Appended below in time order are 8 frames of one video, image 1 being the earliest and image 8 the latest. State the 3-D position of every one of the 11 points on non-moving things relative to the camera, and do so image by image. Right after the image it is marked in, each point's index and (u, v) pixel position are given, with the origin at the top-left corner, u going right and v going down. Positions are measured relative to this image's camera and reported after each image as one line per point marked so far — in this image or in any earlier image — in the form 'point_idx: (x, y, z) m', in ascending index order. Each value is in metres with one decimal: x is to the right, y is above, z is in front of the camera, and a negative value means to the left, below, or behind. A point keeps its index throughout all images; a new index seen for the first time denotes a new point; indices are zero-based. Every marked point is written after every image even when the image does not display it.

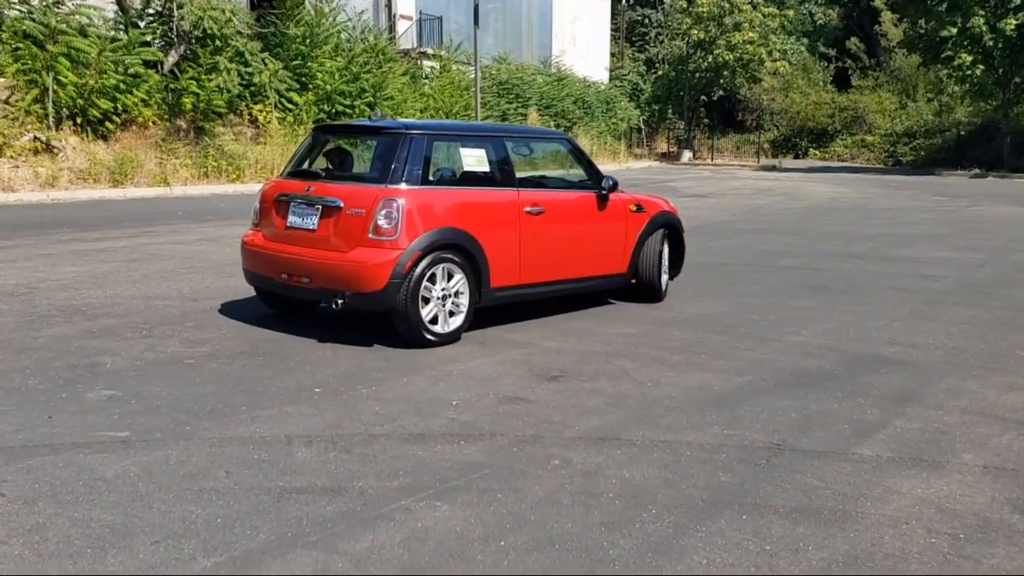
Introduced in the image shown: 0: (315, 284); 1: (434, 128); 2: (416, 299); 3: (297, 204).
0: (-1.6, 0.0, +7.7) m
1: (-0.6, +1.4, +8.0) m
2: (-0.7, -0.1, +7.5) m
3: (-1.8, +0.7, +8.0) m
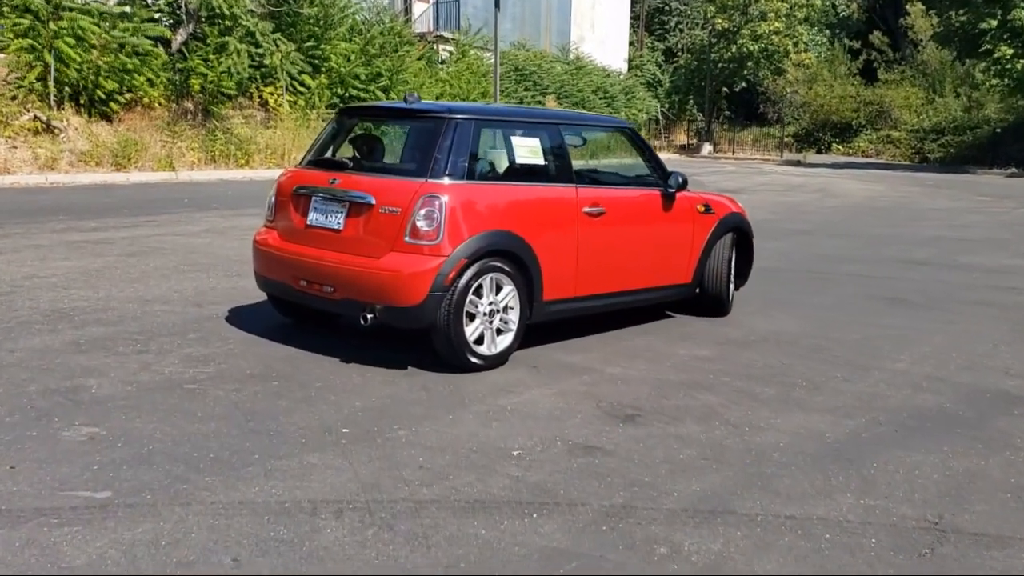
0: (-1.2, 0.0, +6.6) m
1: (-0.2, +1.3, +6.8) m
2: (-0.3, -0.2, +6.3) m
3: (-1.4, +0.6, +6.8) m
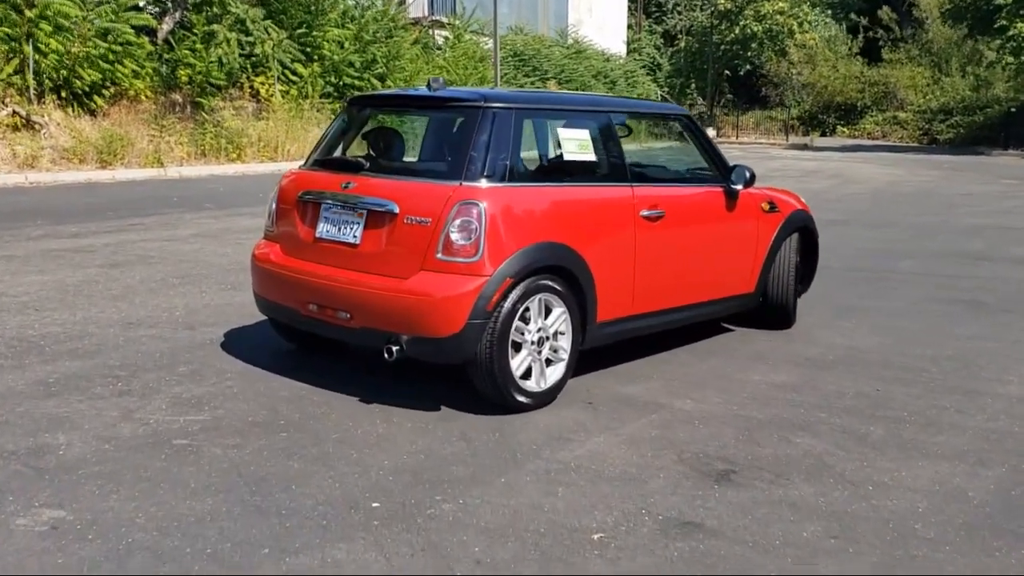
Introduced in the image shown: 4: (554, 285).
0: (-0.9, -0.2, +5.5) m
1: (+0.1, +1.1, +5.8) m
2: (0.0, -0.3, +5.3) m
3: (-1.1, +0.5, +5.7) m
4: (+0.2, 0.0, +5.5) m
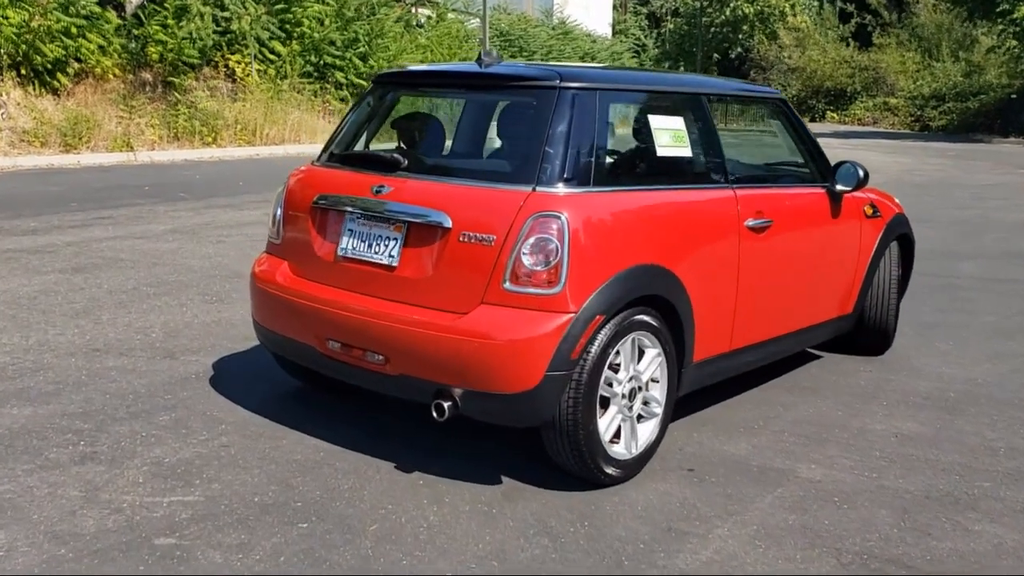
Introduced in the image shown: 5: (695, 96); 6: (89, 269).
0: (-0.5, -0.3, +4.2) m
1: (+0.4, +1.0, +4.5) m
2: (+0.3, -0.5, +4.0) m
3: (-0.7, +0.3, +4.4) m
4: (+0.6, -0.1, +4.3) m
5: (+0.9, +1.0, +4.9) m
6: (-3.7, +0.2, +8.4) m
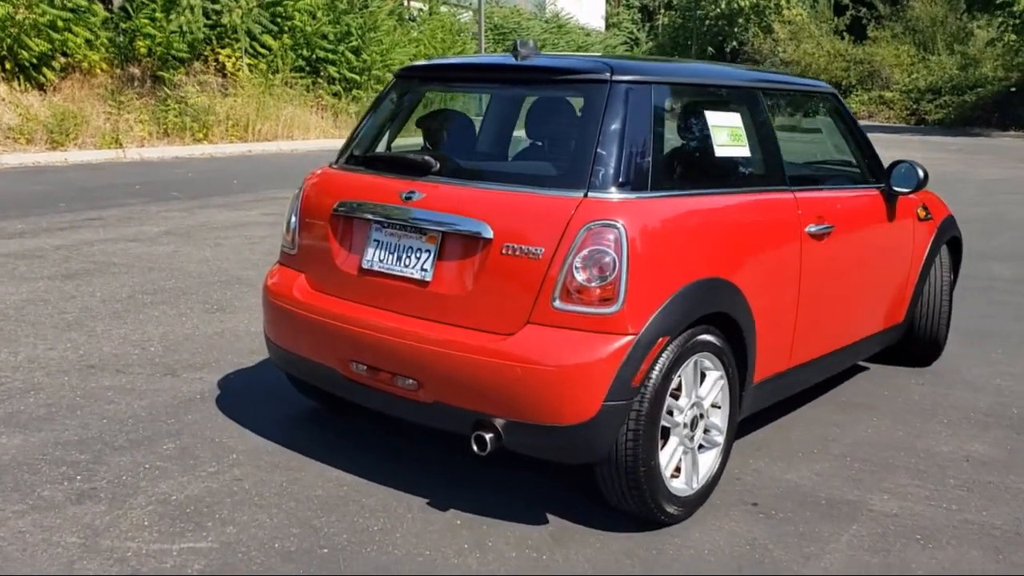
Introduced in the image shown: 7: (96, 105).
0: (-0.3, -0.4, +3.8) m
1: (+0.6, +0.9, +4.1) m
2: (+0.5, -0.6, +3.6) m
3: (-0.5, +0.3, +4.0) m
4: (+0.8, -0.2, +3.8) m
5: (+1.1, +0.9, +4.5) m
6: (-3.6, +0.1, +8.0) m
7: (-8.6, +3.8, +19.7) m
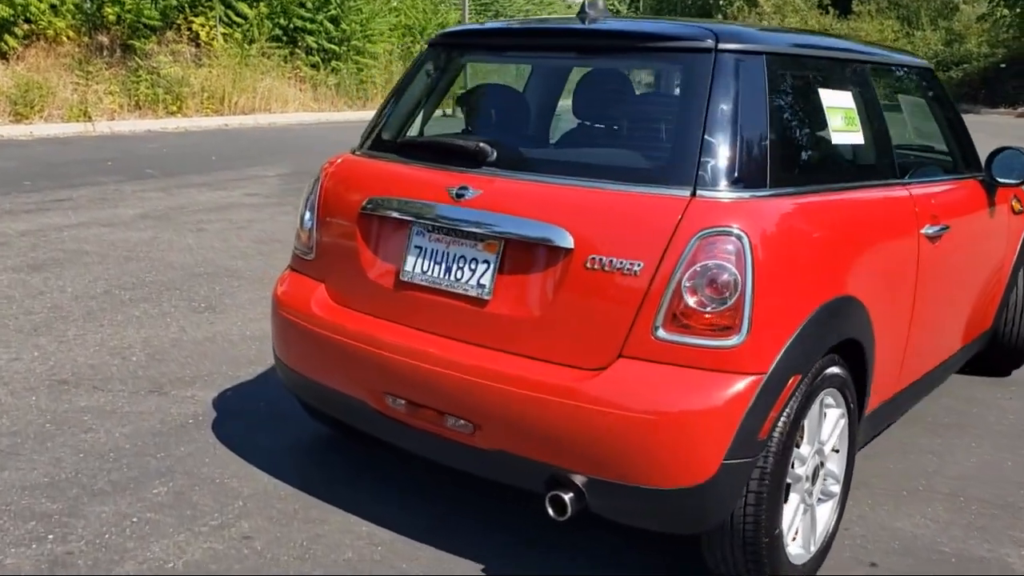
0: (-0.1, -0.5, +3.0) m
1: (+0.9, +0.9, +3.3) m
2: (+0.8, -0.6, +2.9) m
3: (-0.3, +0.2, +3.2) m
4: (+1.1, -0.3, +3.1) m
5: (+1.3, +0.9, +3.8) m
6: (-3.4, +0.2, +7.1) m
7: (-8.7, +4.2, +18.6) m
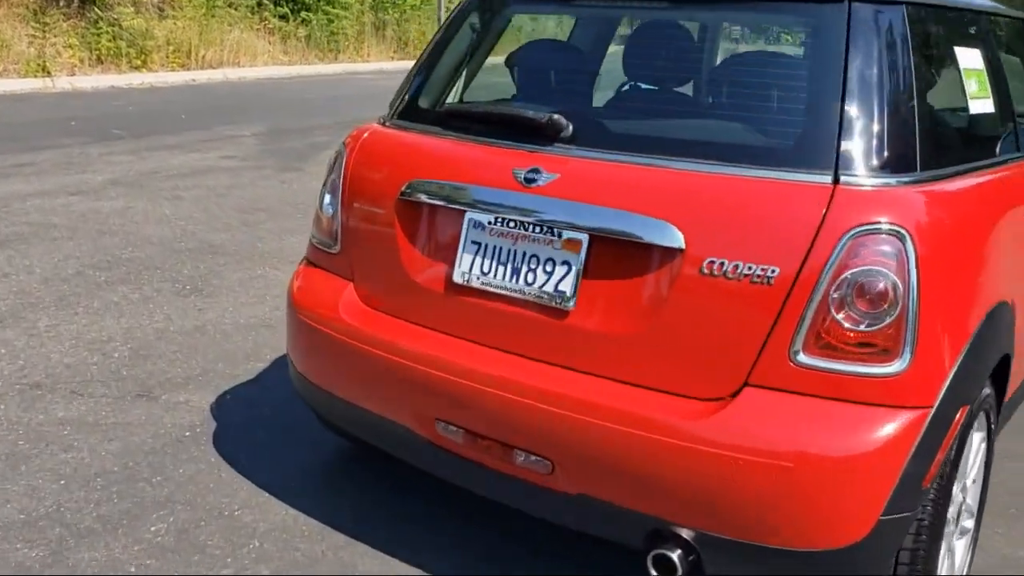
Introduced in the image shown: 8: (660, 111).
0: (+0.2, -0.5, +2.5) m
1: (+1.1, +0.9, +2.7) m
2: (+1.0, -0.6, +2.4) m
3: (-0.1, +0.2, +2.7) m
4: (+1.3, -0.3, +2.6) m
5: (+1.5, +0.9, +3.2) m
6: (-3.4, +0.3, +6.4) m
7: (-9.1, +4.8, +17.6) m
8: (+0.4, +0.5, +2.7) m
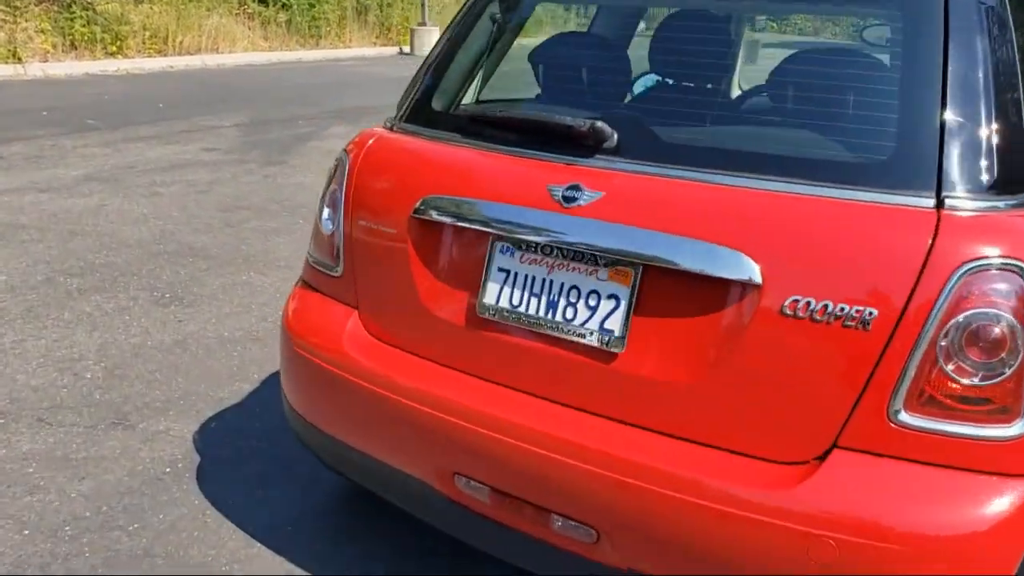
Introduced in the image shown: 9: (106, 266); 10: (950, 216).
0: (+0.2, -0.6, +2.1) m
1: (+1.2, +0.8, +2.4) m
2: (+1.1, -0.7, +2.0) m
3: (0.0, +0.1, +2.3) m
4: (+1.4, -0.4, +2.3) m
5: (+1.6, +0.8, +2.8) m
6: (-3.3, +0.3, +6.0) m
7: (-9.3, +4.9, +16.9) m
8: (+0.5, +0.4, +2.3) m
9: (-2.4, +0.1, +5.7) m
10: (+0.9, +0.1, +1.9) m
